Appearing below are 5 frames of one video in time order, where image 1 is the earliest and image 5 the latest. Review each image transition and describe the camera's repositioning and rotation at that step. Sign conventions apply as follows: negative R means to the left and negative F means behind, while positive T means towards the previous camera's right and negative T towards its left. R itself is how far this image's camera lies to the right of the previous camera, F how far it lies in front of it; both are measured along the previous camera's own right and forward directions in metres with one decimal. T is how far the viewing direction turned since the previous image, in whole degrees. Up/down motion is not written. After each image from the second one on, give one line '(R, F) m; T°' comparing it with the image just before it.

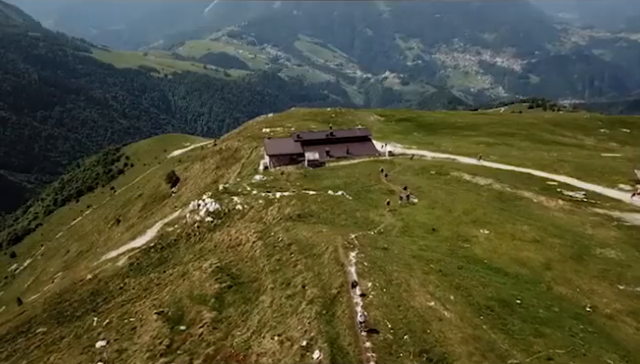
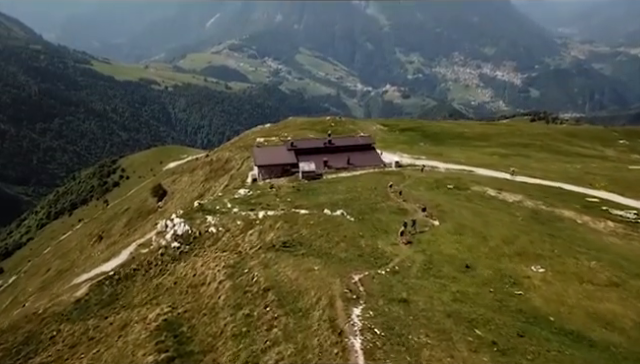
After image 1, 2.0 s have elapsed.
(+0.6, +10.6) m; 0°
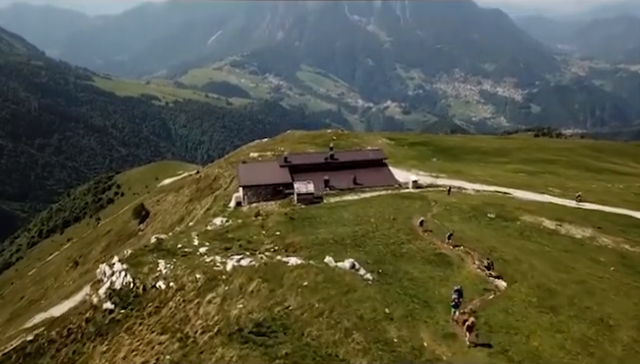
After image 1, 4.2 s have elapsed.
(+0.1, +13.4) m; 0°
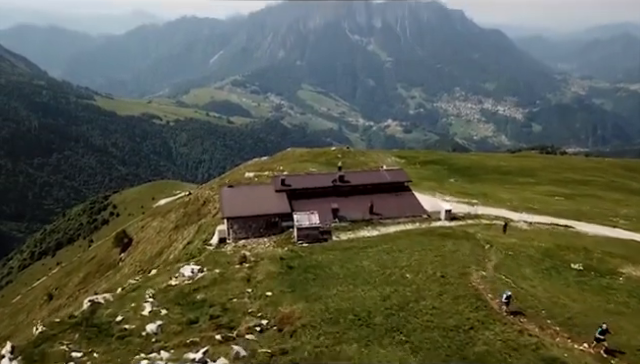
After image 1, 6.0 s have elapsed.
(-0.6, +12.5) m; 0°
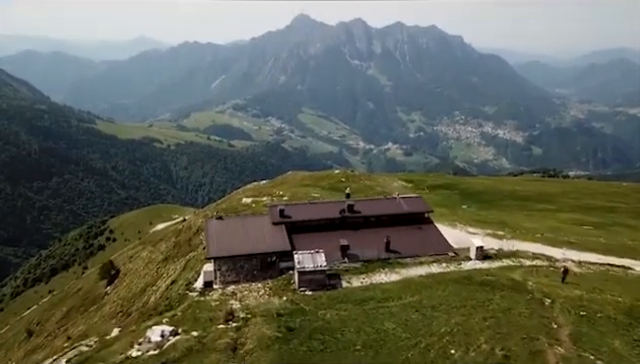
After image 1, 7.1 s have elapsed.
(-0.4, +7.3) m; 0°
